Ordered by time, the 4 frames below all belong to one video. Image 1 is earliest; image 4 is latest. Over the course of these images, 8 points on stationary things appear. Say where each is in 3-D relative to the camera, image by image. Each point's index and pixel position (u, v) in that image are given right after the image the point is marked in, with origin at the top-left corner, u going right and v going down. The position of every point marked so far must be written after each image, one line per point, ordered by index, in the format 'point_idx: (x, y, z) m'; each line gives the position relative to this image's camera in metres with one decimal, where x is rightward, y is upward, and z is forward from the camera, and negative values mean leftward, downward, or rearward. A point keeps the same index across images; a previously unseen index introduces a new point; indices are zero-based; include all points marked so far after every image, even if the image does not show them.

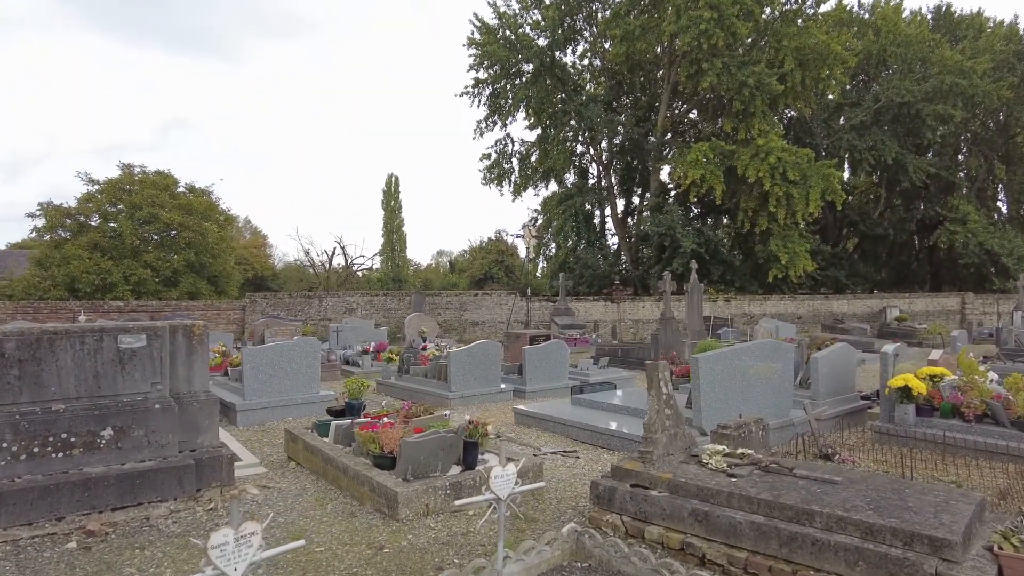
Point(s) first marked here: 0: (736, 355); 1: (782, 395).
0: (+2.3, -0.7, +6.2) m
1: (+3.0, -1.2, +6.7) m
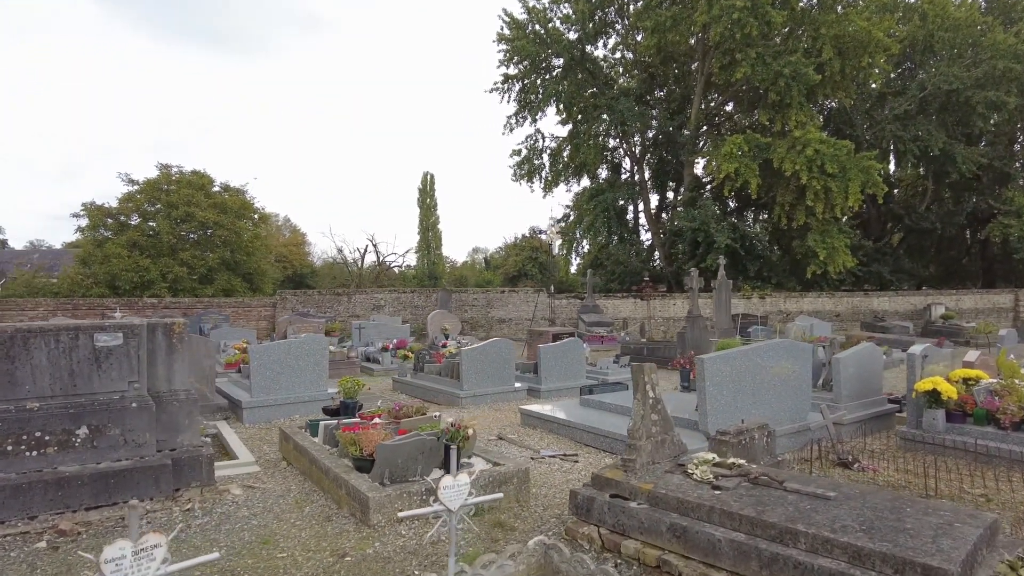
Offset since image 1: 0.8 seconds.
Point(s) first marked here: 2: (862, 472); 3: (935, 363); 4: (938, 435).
0: (+2.3, -0.7, +5.8) m
1: (+3.0, -1.1, +6.3) m
2: (+3.3, -1.7, +5.6) m
3: (+4.9, -0.9, +6.9) m
4: (+4.4, -1.5, +6.2) m
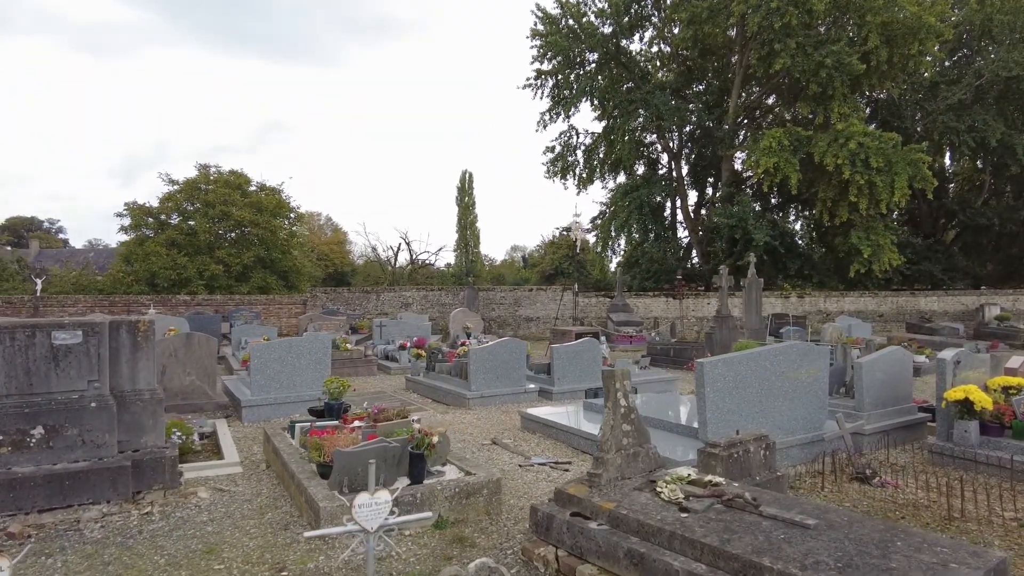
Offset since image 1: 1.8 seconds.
0: (+2.2, -0.6, +5.4) m
1: (+2.9, -1.1, +5.8) m
2: (+3.2, -1.7, +5.1) m
3: (+4.8, -0.9, +6.3) m
4: (+4.3, -1.5, +5.6) m
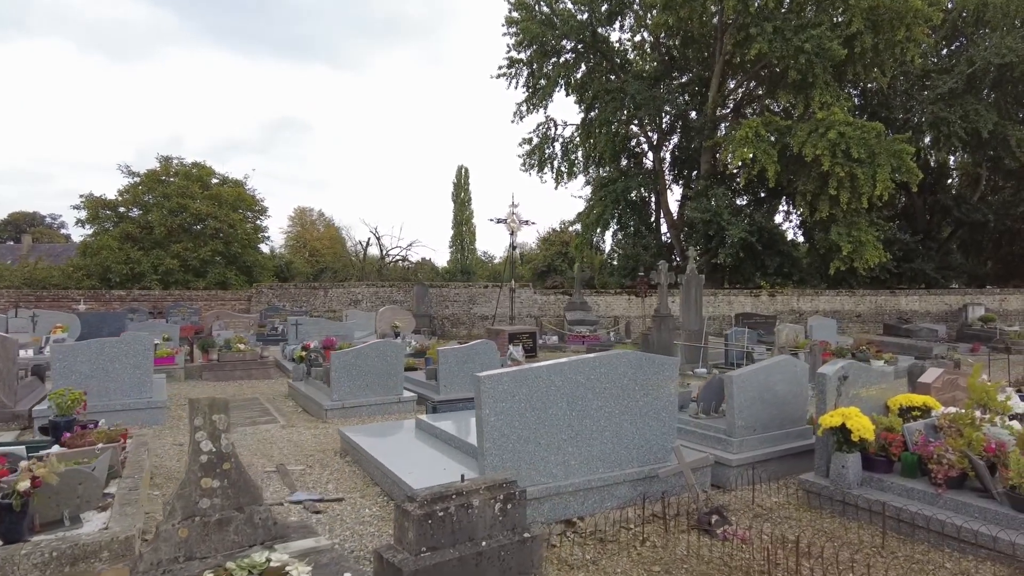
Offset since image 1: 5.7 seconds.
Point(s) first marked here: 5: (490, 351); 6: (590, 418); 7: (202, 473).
0: (+0.3, -0.6, +4.2) m
1: (+1.1, -1.1, +4.6) m
2: (+1.3, -1.7, +4.0) m
3: (+3.0, -0.8, +5.1) m
4: (+2.5, -1.5, +4.4) m
5: (-0.4, -0.9, +9.0) m
6: (+0.6, -0.9, +4.4) m
7: (-1.2, -0.7, +2.4) m
